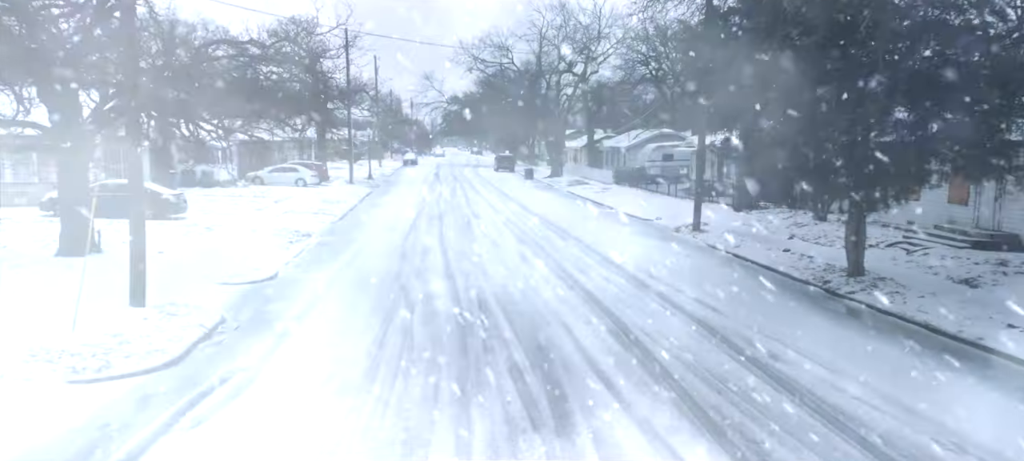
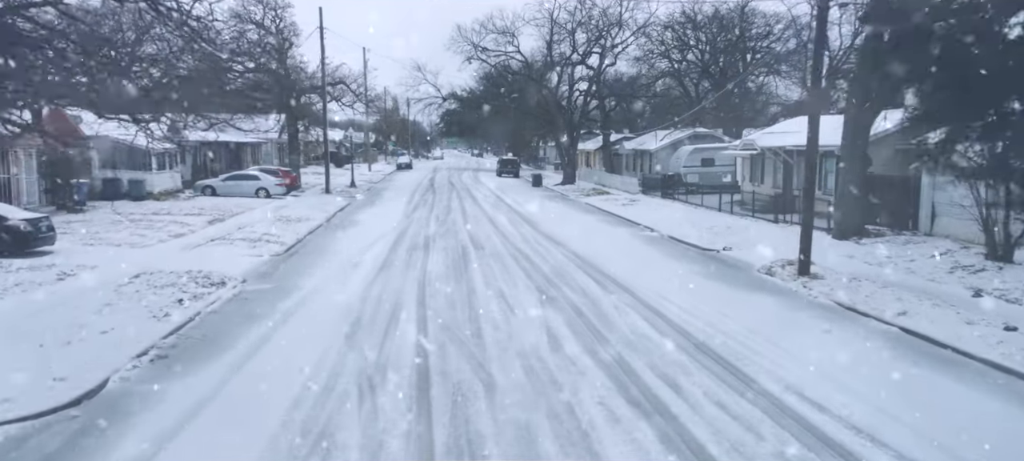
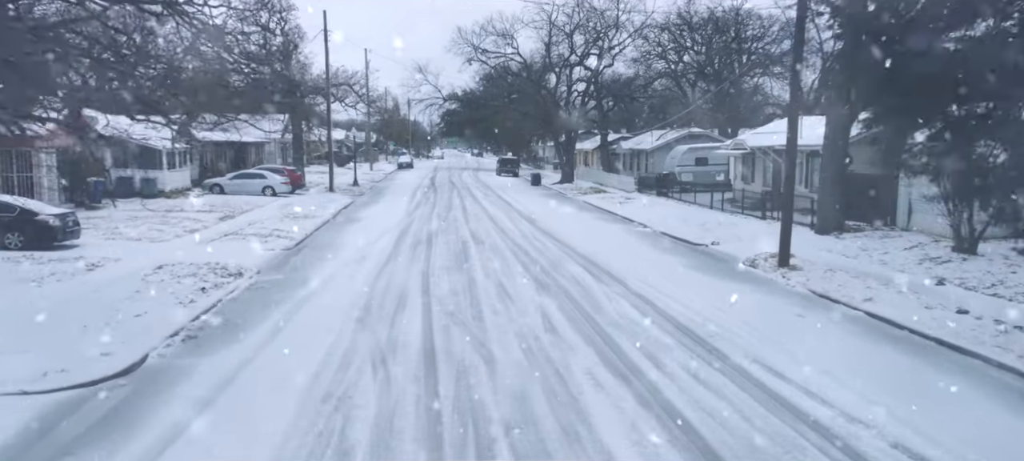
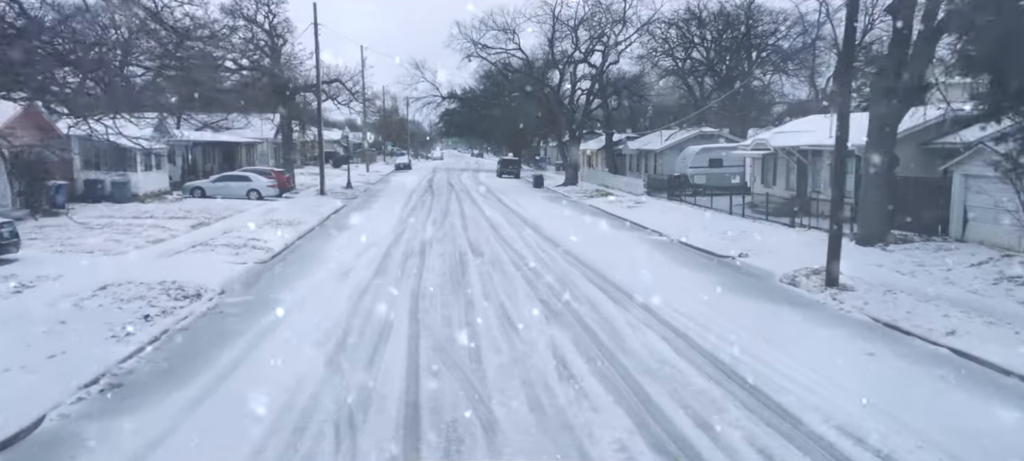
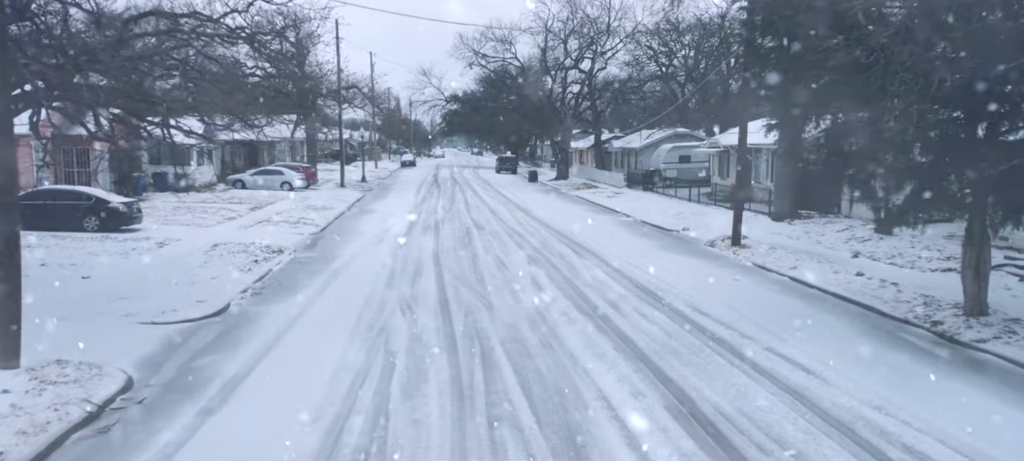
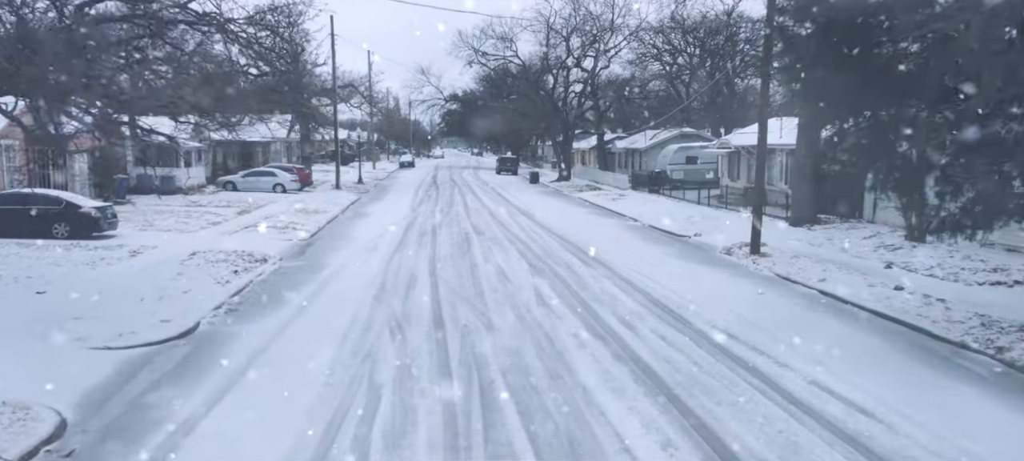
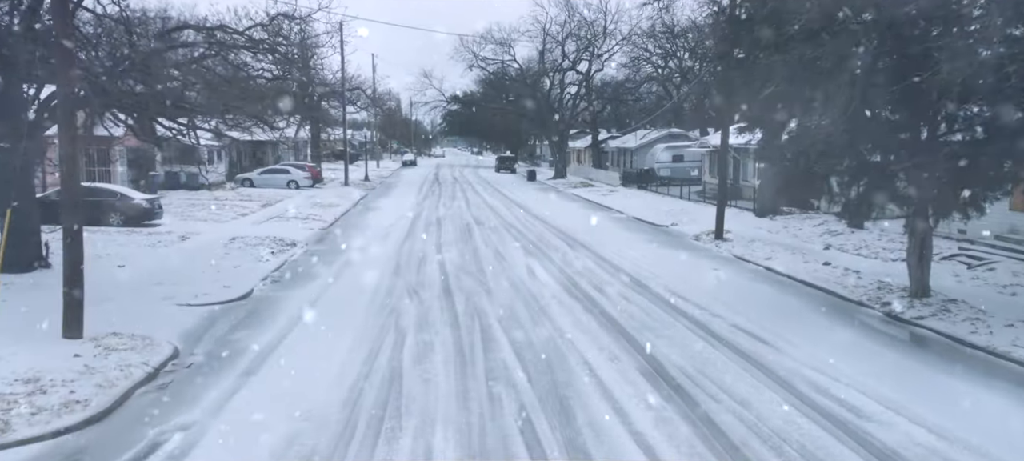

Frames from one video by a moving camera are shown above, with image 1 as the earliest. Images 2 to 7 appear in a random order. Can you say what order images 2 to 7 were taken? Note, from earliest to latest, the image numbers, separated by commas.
7, 5, 6, 3, 2, 4
